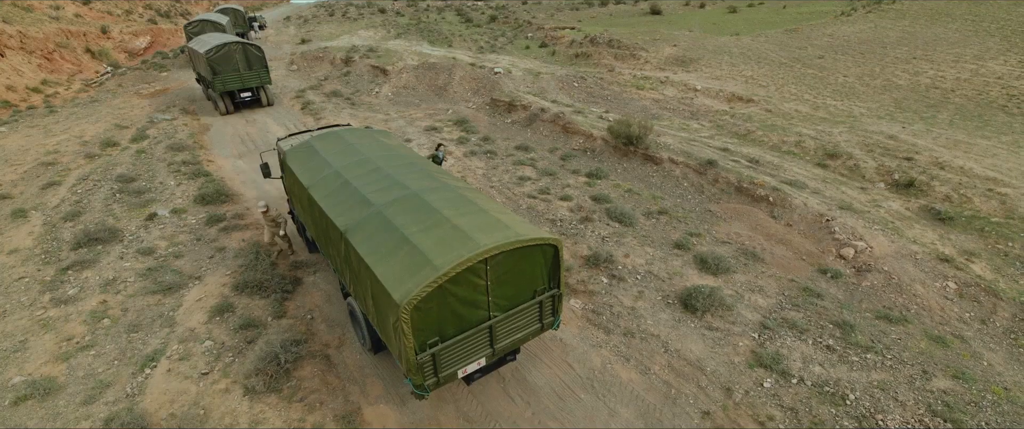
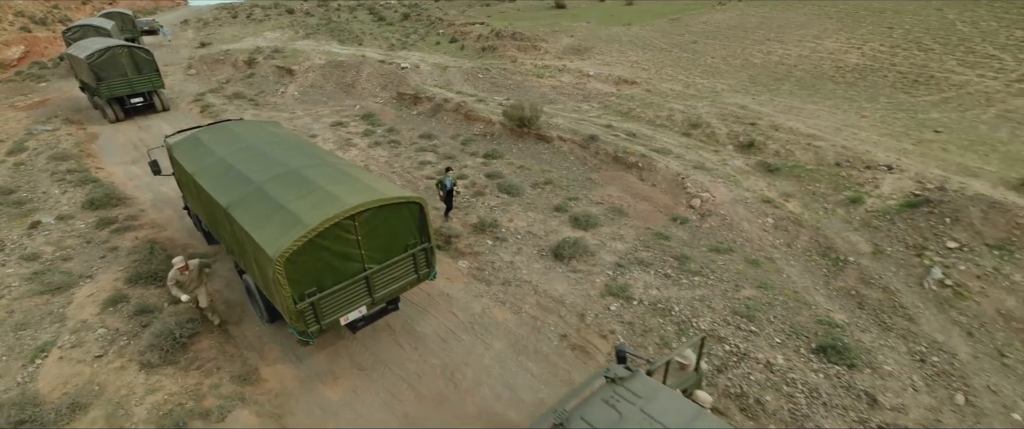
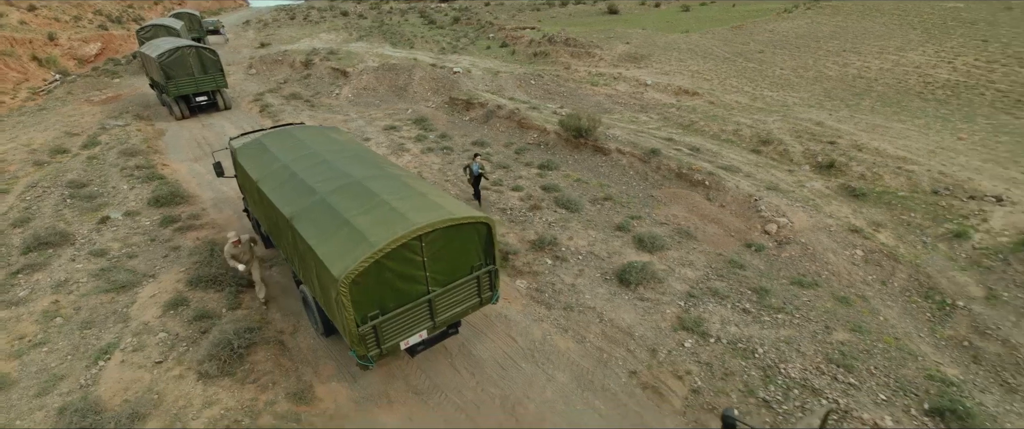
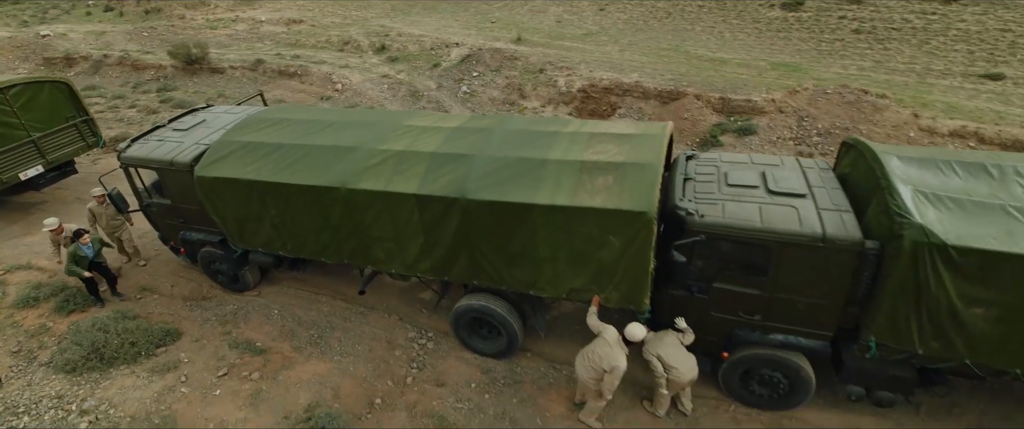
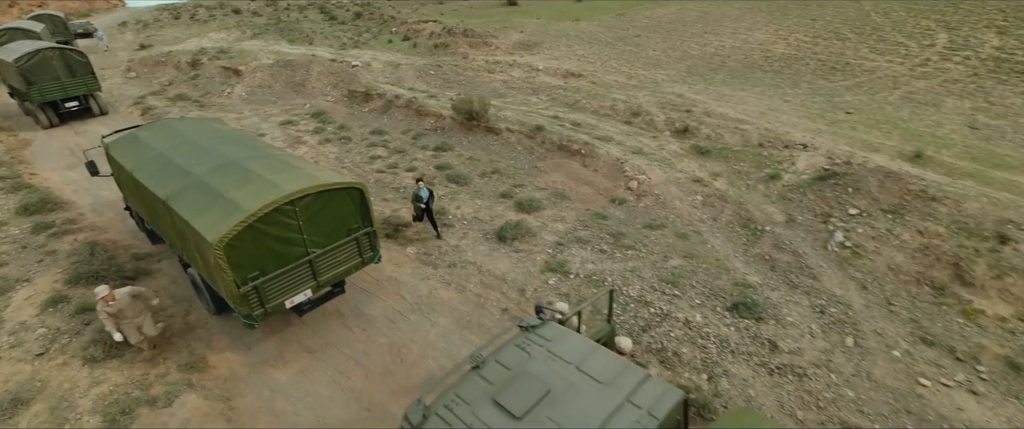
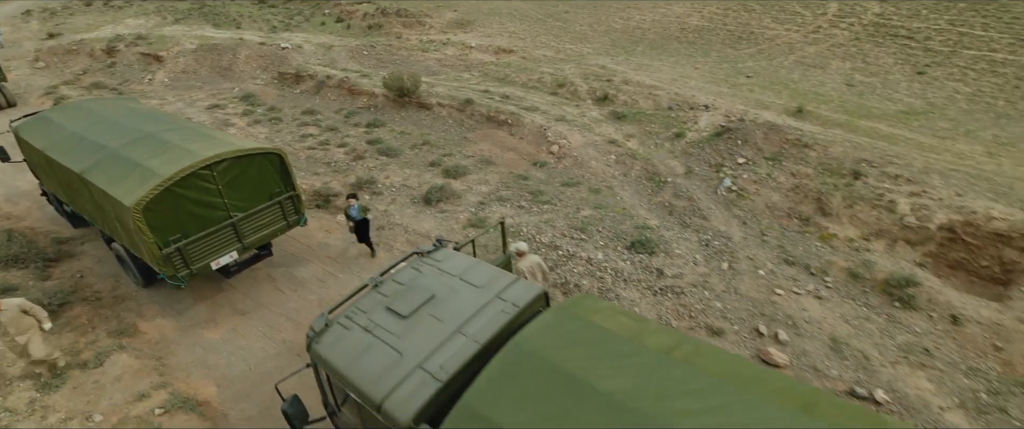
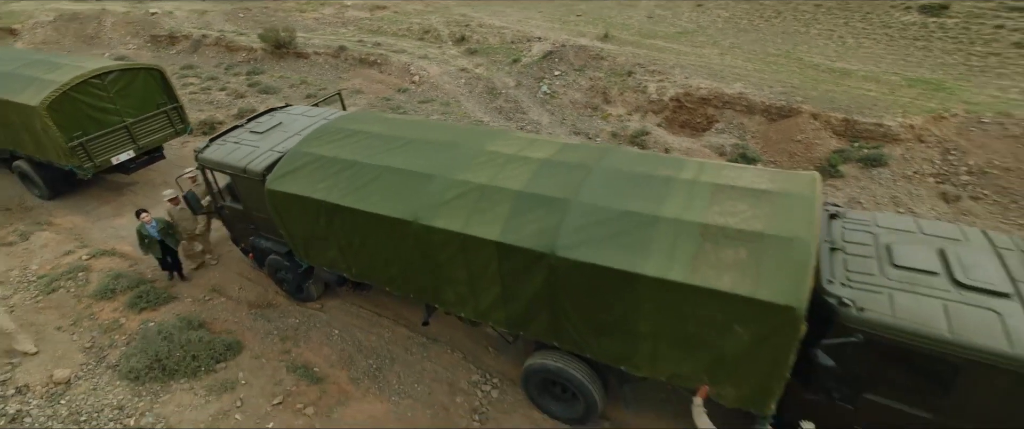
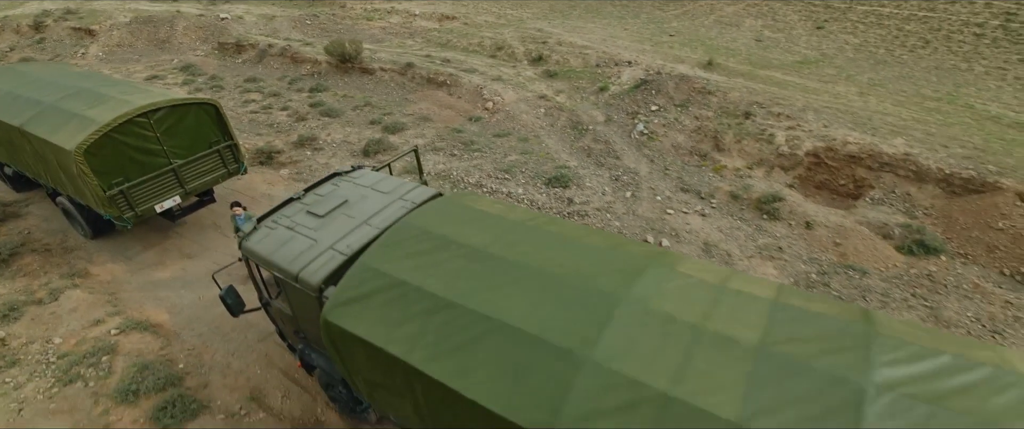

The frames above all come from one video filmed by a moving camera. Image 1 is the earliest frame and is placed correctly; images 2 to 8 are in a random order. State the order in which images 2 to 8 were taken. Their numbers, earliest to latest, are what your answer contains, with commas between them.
3, 2, 5, 6, 8, 7, 4
